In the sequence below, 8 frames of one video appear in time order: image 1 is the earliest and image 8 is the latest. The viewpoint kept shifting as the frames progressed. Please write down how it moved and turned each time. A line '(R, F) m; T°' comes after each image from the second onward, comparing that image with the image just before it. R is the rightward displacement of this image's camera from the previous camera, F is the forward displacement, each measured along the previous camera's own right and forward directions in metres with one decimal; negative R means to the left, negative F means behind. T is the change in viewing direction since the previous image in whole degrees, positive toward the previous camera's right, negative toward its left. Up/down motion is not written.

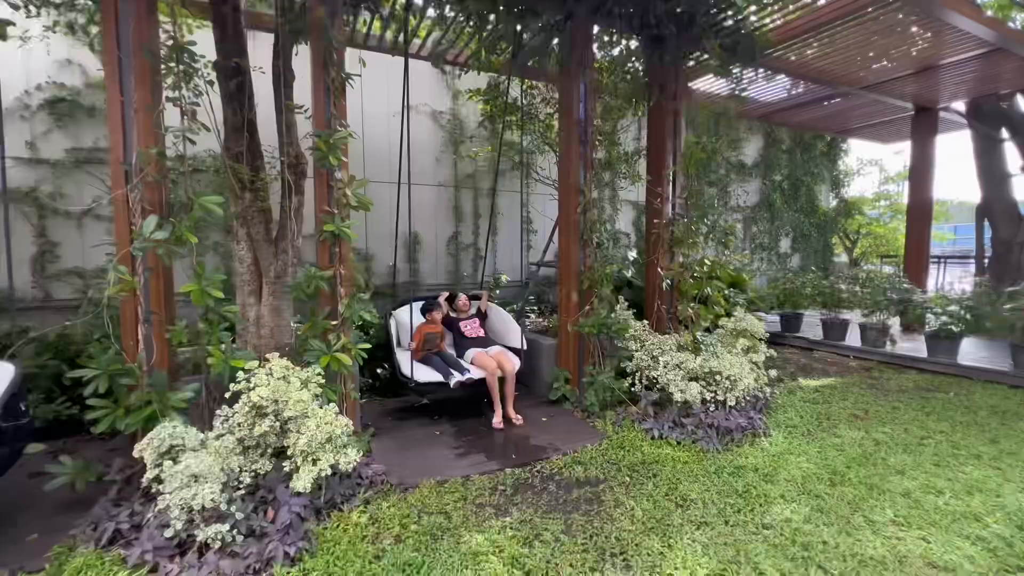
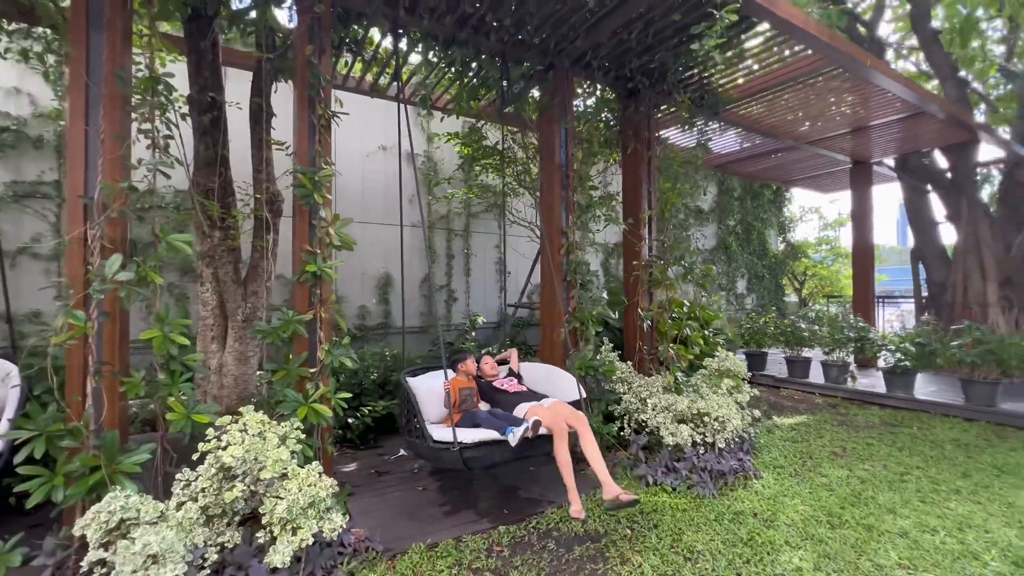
(-0.2, +0.1) m; +5°
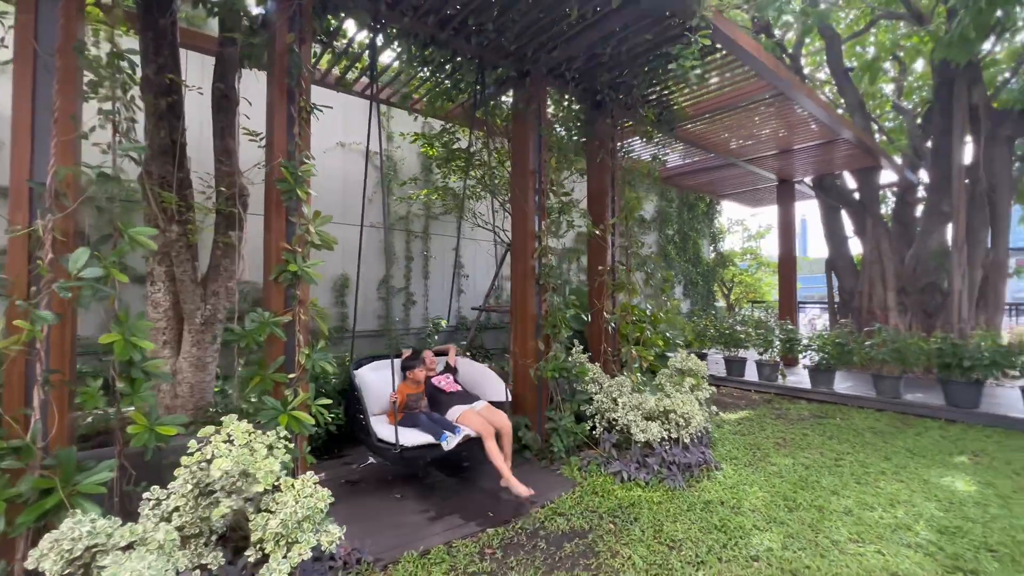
(-0.3, 0.0) m; +8°
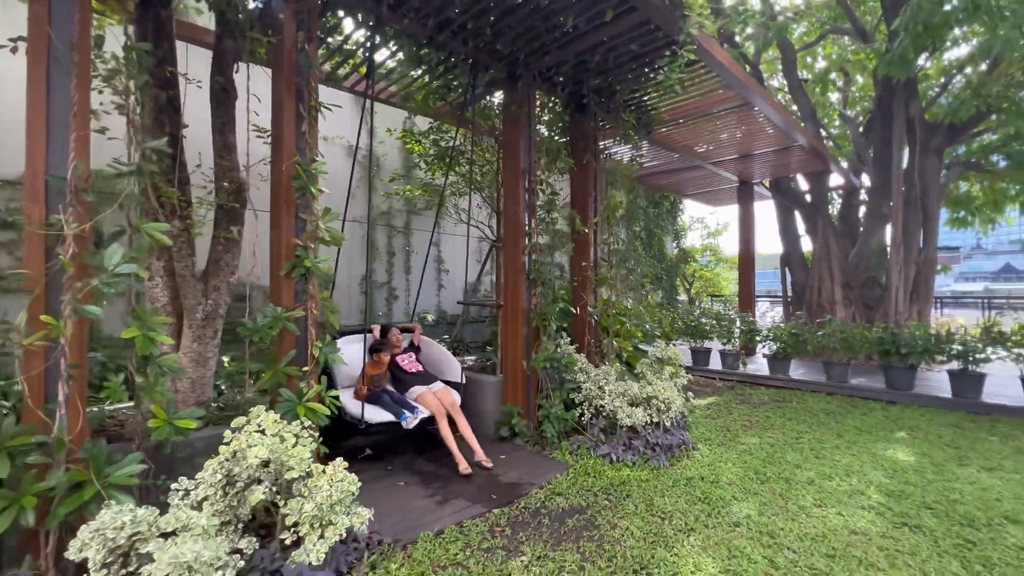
(-0.2, -0.1) m; +5°
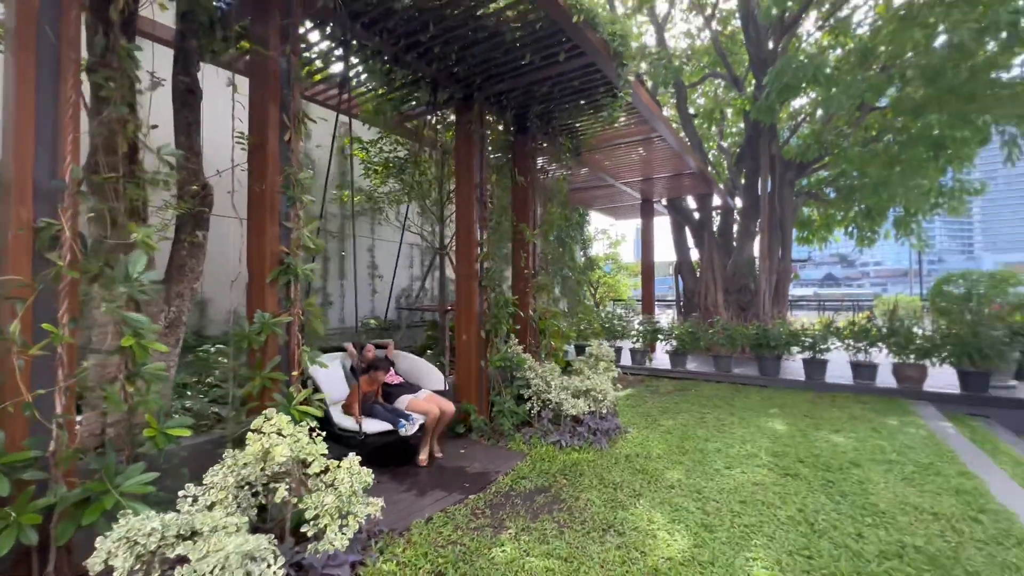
(-0.4, -0.2) m; +13°
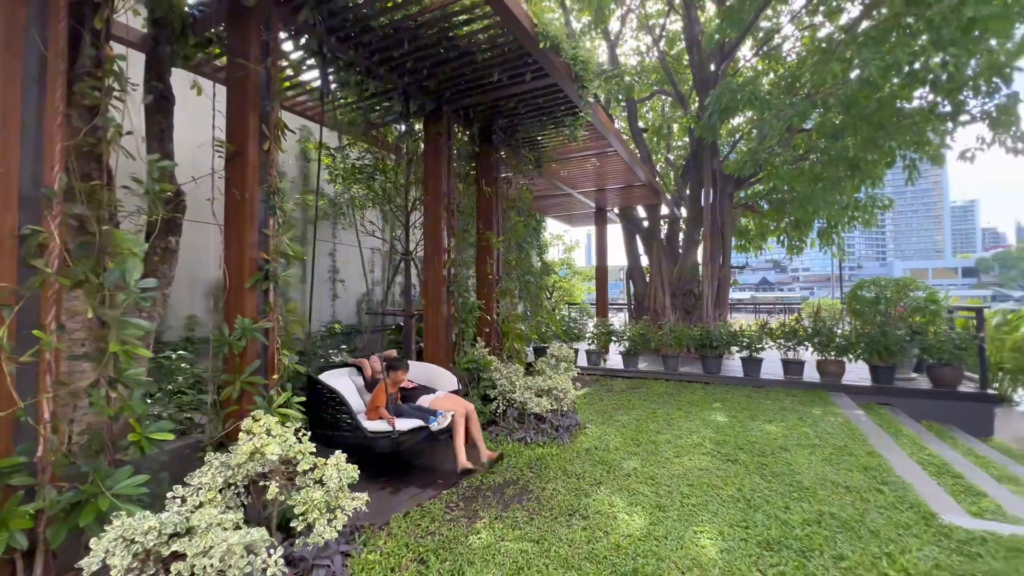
(-0.1, -0.2) m; +6°
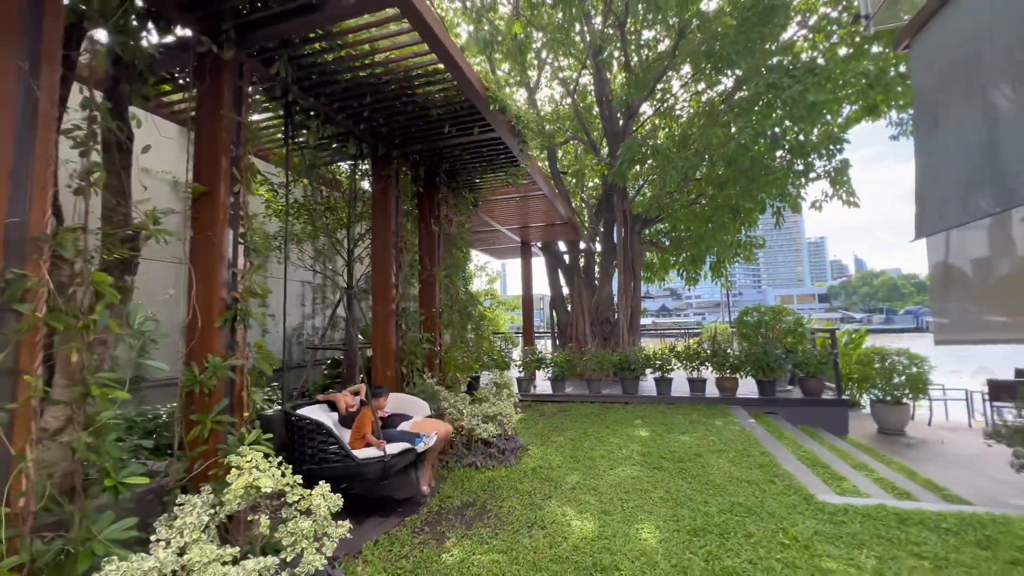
(-0.3, -0.3) m; +11°
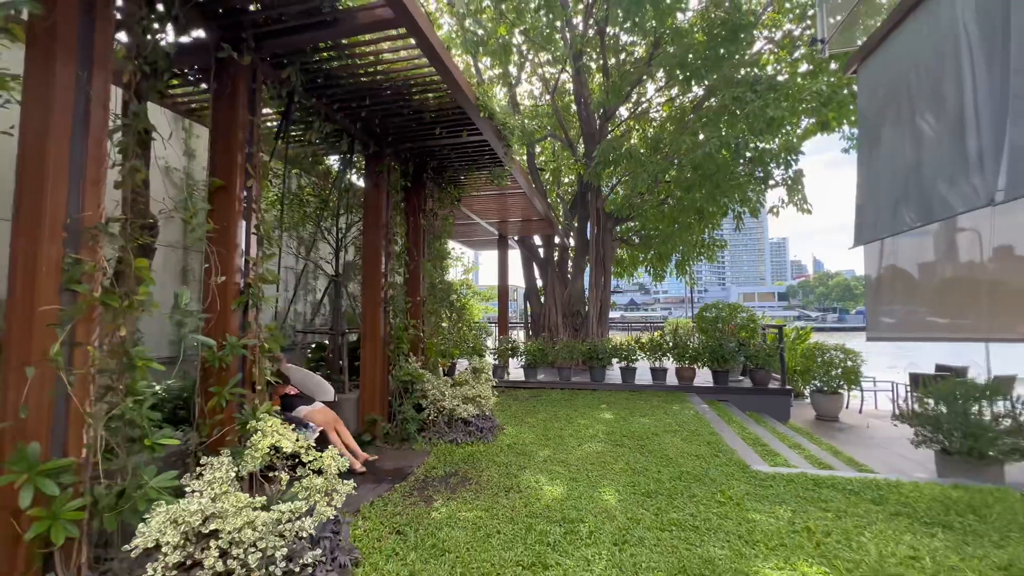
(-0.1, -0.3) m; +4°
